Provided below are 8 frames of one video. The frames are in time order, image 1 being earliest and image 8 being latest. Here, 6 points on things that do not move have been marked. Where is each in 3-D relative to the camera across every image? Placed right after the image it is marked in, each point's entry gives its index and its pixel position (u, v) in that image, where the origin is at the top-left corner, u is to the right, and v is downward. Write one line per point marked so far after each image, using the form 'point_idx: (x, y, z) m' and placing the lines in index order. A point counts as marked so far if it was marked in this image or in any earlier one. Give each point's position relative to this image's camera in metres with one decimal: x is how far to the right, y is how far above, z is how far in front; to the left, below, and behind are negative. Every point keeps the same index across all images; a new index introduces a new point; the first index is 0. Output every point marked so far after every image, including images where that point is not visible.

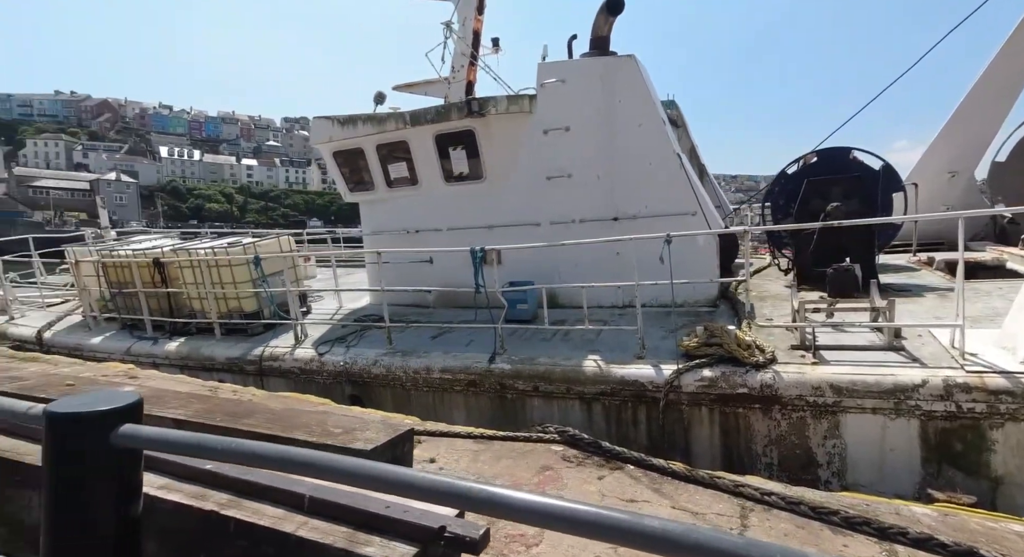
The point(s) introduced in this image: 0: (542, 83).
0: (+0.4, +2.0, +5.5) m
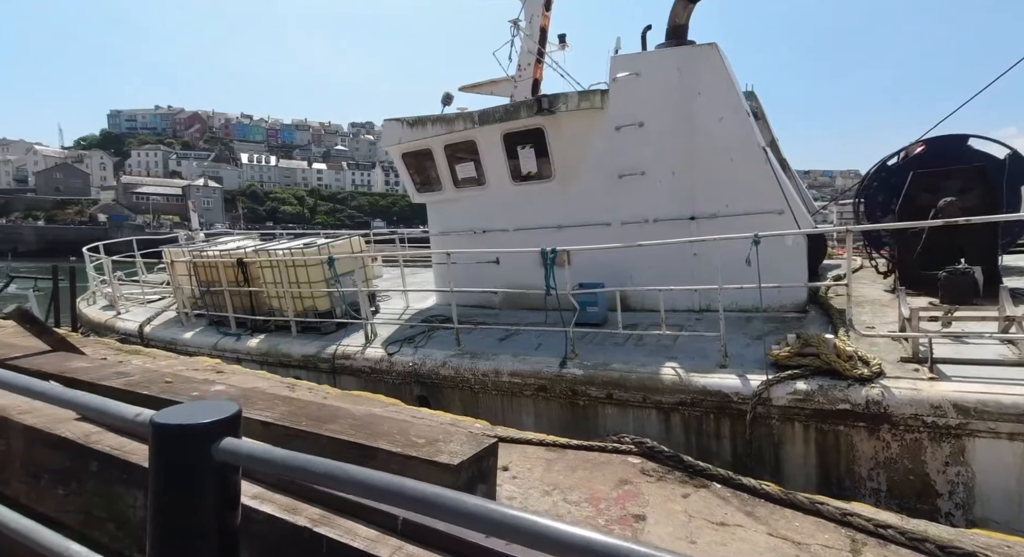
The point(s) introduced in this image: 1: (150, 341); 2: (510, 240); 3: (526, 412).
0: (+1.1, +2.0, +5.4) m
1: (-6.0, -1.0, +8.9) m
2: (0.0, +0.5, +6.3) m
3: (+0.1, -1.0, +4.1) m
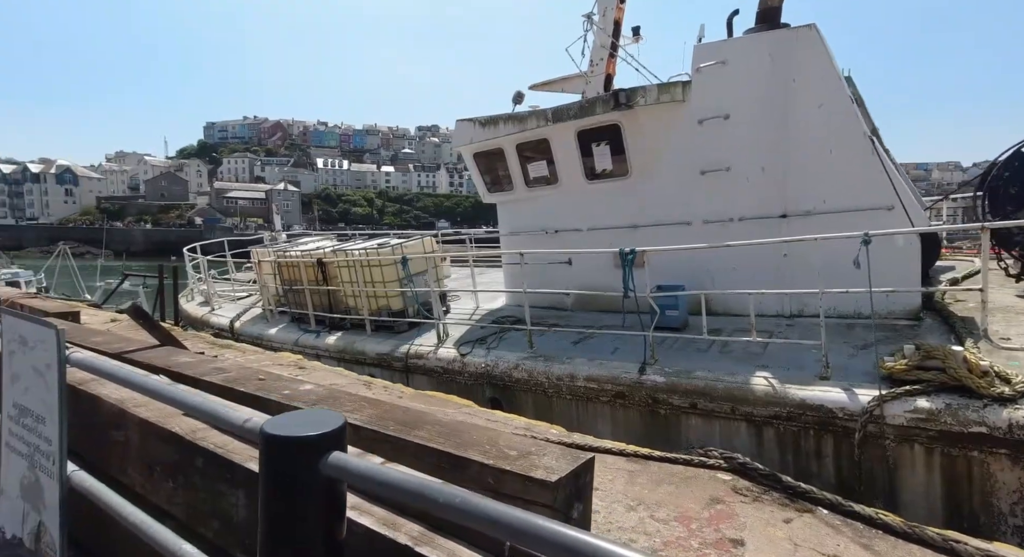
0: (+1.8, +2.0, +5.1) m
1: (-4.8, -1.0, +9.4) m
2: (+0.8, +0.4, +6.1) m
3: (+0.7, -1.0, +4.0) m
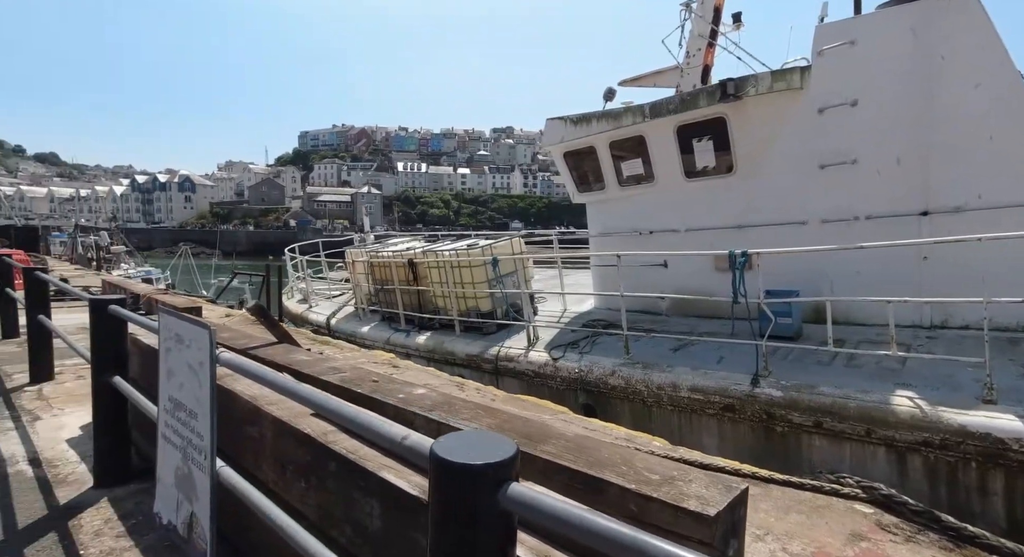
0: (+2.6, +2.0, +4.7) m
1: (-3.3, -1.0, +9.9) m
2: (+1.8, +0.4, +5.8) m
3: (+1.4, -1.1, +3.7) m
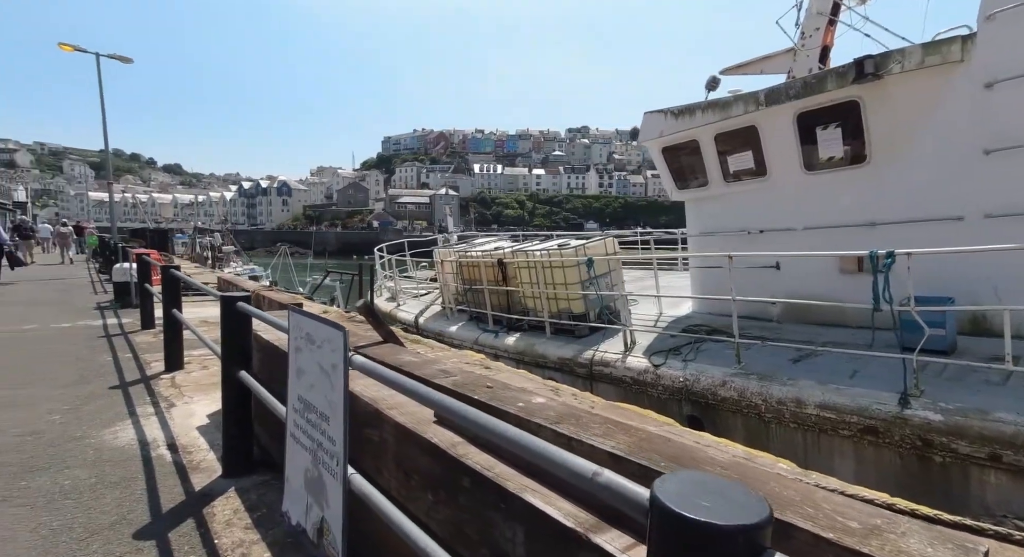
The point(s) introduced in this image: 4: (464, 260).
0: (+3.5, +1.9, +4.1) m
1: (-1.6, -1.0, +10.1) m
2: (+2.8, +0.4, +5.3) m
3: (+2.0, -1.1, +3.3) m
4: (-0.8, +0.3, +9.1) m
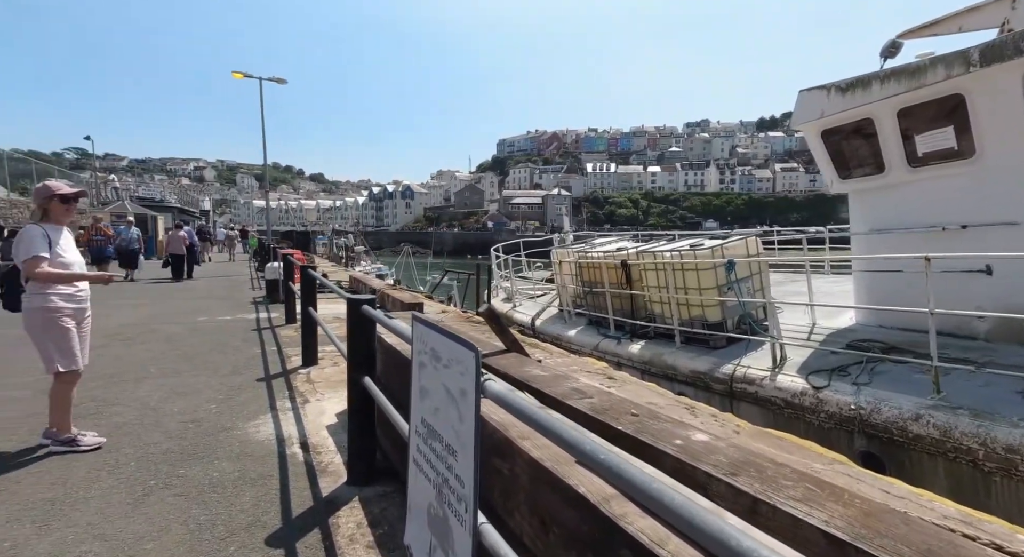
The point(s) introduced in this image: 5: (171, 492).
0: (+4.3, +1.9, +2.9) m
1: (+0.5, -1.0, +9.9) m
2: (+3.9, +0.3, +4.3) m
3: (+2.8, -1.2, +2.5) m
4: (+1.2, +0.3, +8.7) m
5: (-2.2, -1.4, +3.5) m
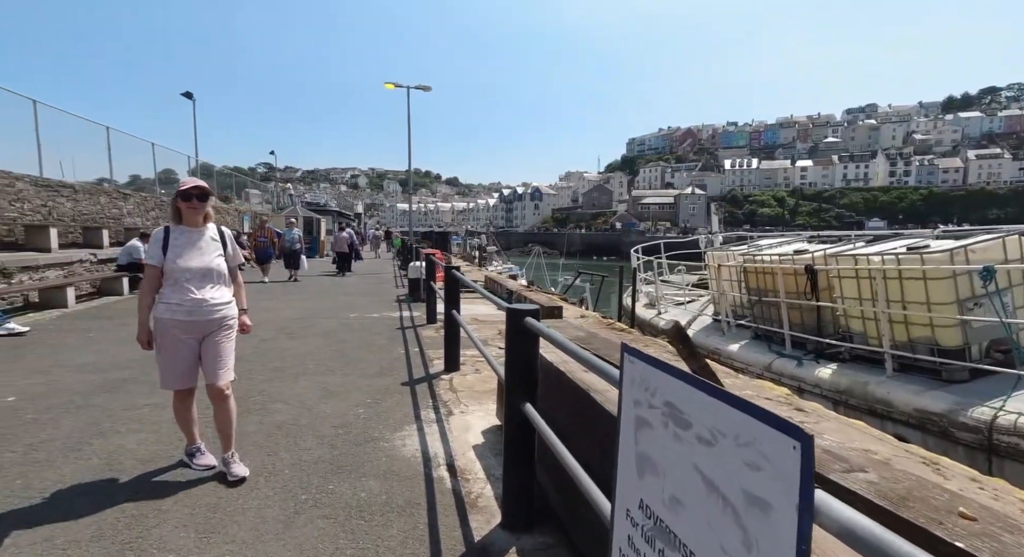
0: (+5.1, +1.7, +1.1) m
1: (+3.0, -1.1, +8.8) m
2: (+5.0, +0.2, +2.6) m
3: (+3.4, -1.3, +1.1) m
4: (+3.4, +0.2, +7.5) m
5: (-1.2, -1.4, +3.2) m
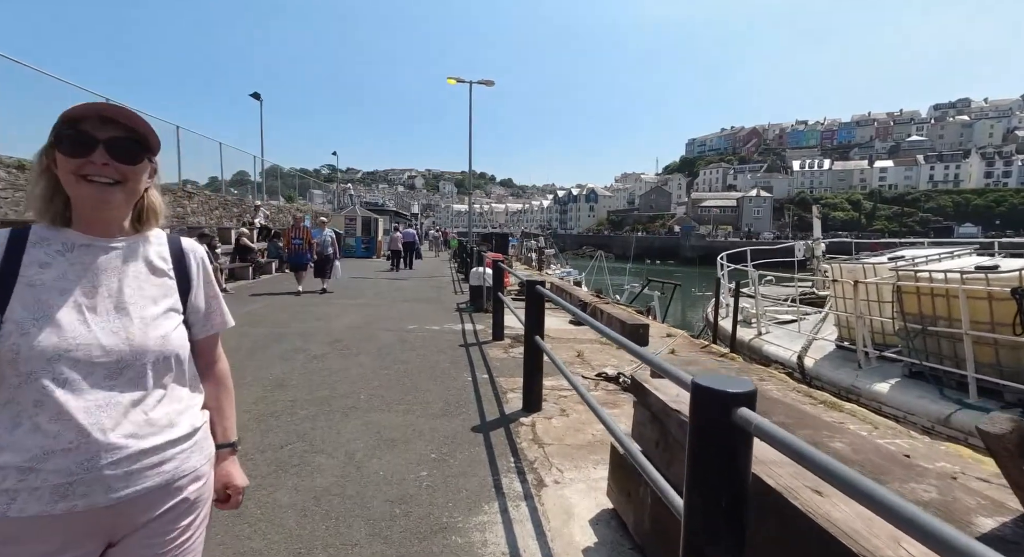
0: (+5.6, +1.5, -0.7) m
1: (+4.1, -1.4, +7.2) m
2: (+5.6, -0.1, +0.8) m
3: (+3.8, -1.5, -0.6) m
4: (+4.4, -0.1, +5.9) m
5: (-0.6, -1.5, +2.0) m
